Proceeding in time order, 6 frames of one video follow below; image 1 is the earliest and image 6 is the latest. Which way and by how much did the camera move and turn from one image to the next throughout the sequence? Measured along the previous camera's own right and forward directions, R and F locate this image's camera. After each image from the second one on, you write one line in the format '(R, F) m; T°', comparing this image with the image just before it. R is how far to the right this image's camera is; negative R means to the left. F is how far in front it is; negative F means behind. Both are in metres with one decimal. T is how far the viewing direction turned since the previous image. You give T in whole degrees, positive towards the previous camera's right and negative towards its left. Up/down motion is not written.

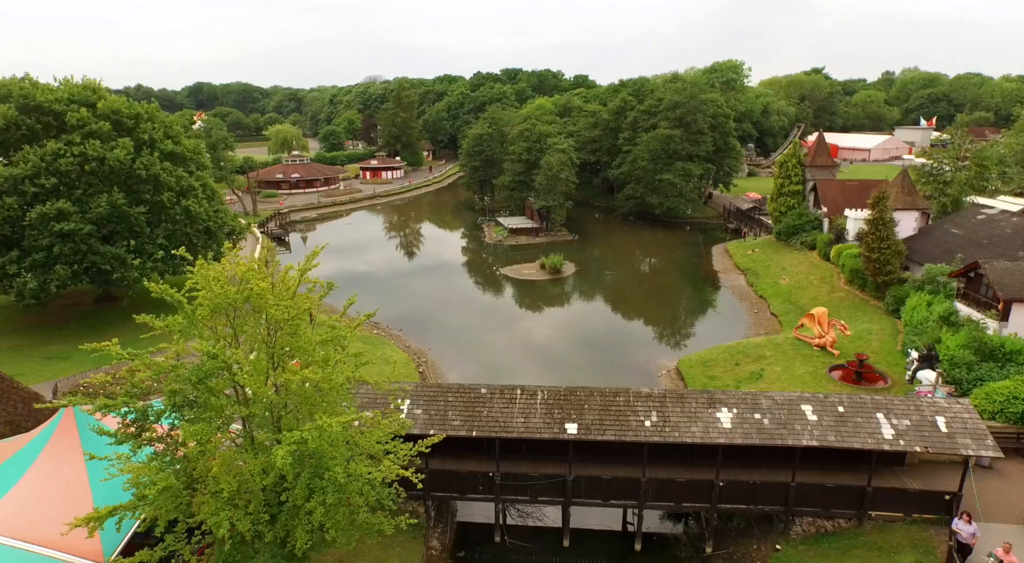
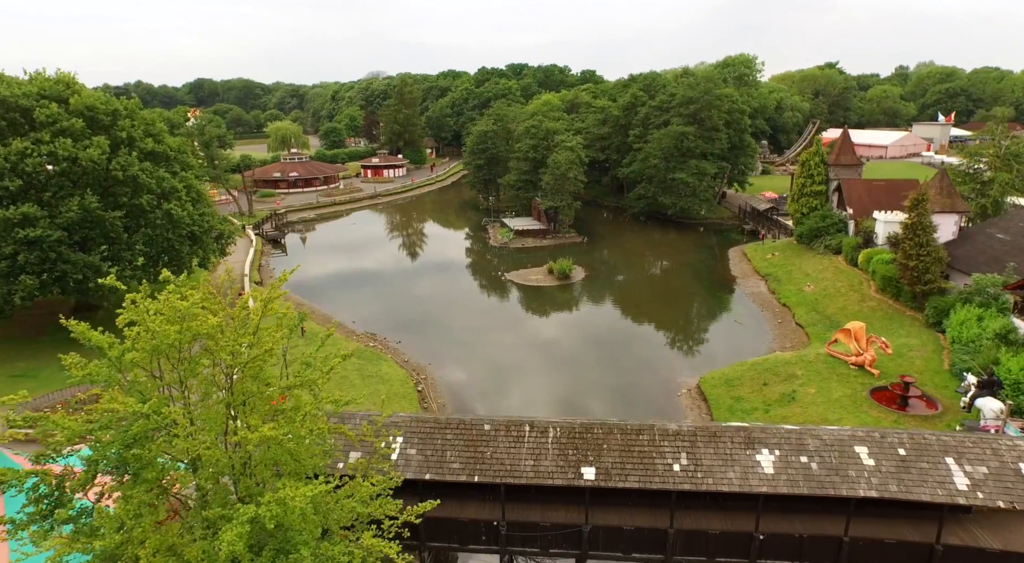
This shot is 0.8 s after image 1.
(-0.1, +2.8) m; 0°
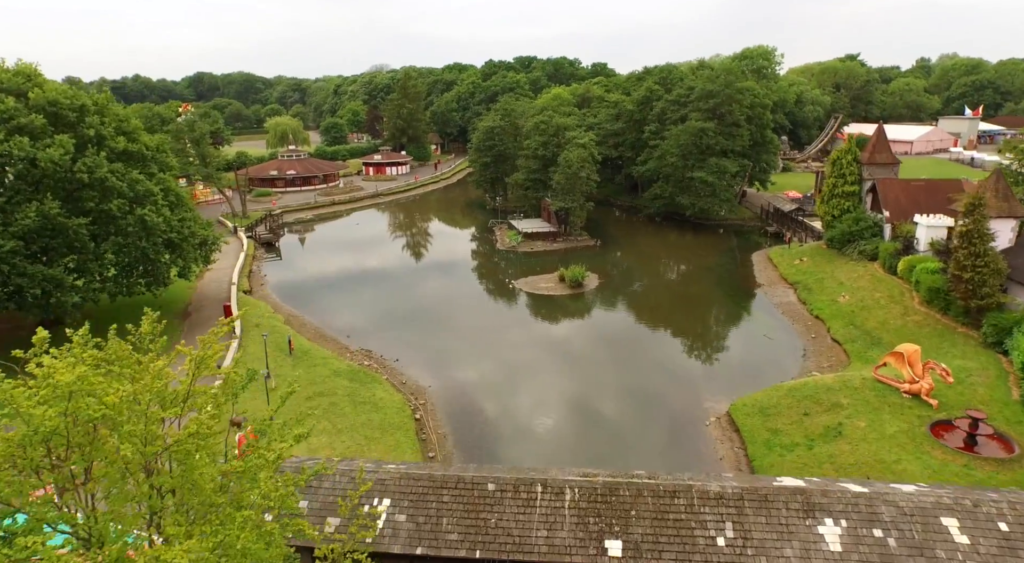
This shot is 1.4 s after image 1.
(0.0, +3.3) m; -1°
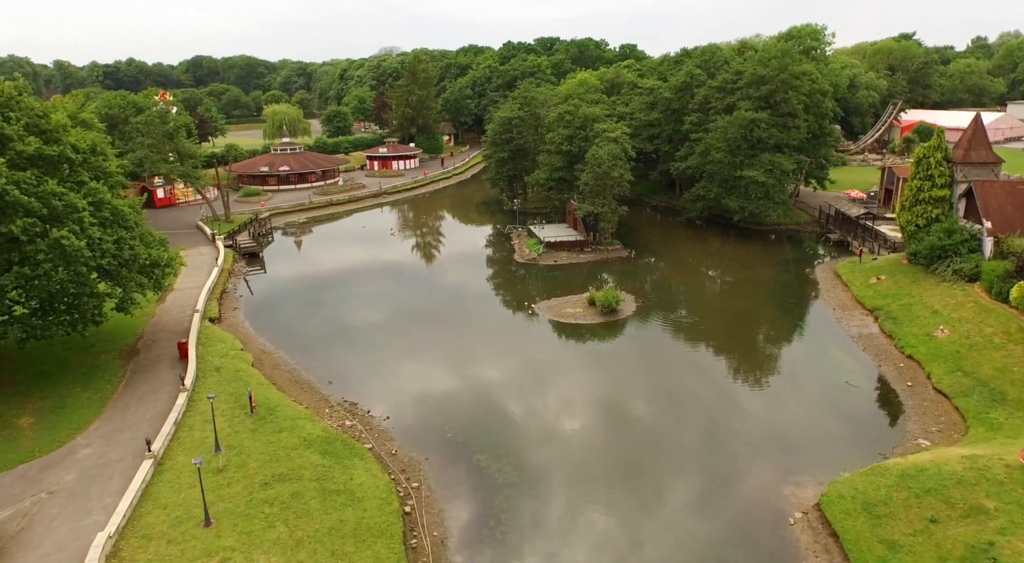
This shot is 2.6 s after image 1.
(-0.1, +7.0) m; -2°
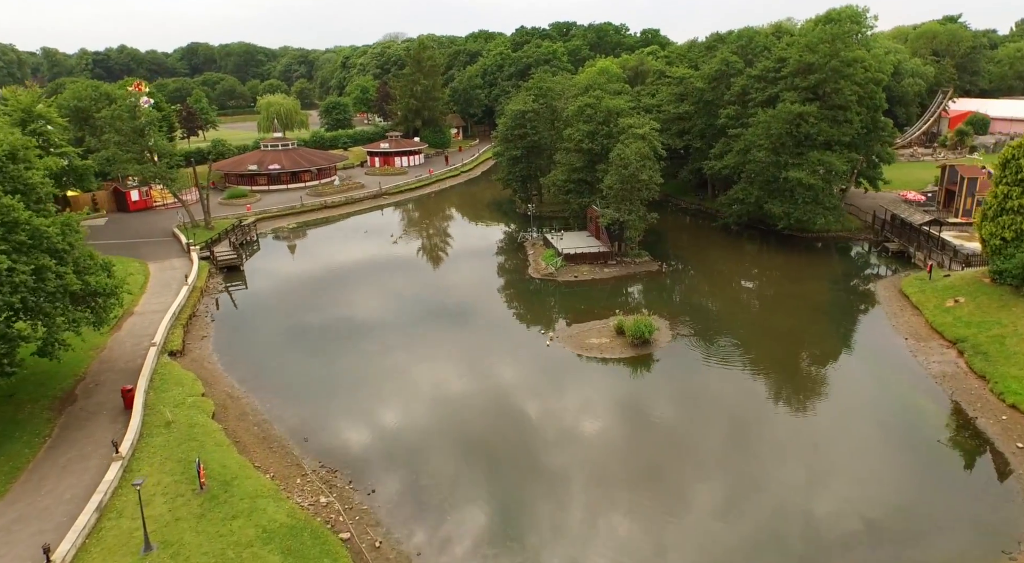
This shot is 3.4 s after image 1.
(-0.2, +5.4) m; -1°
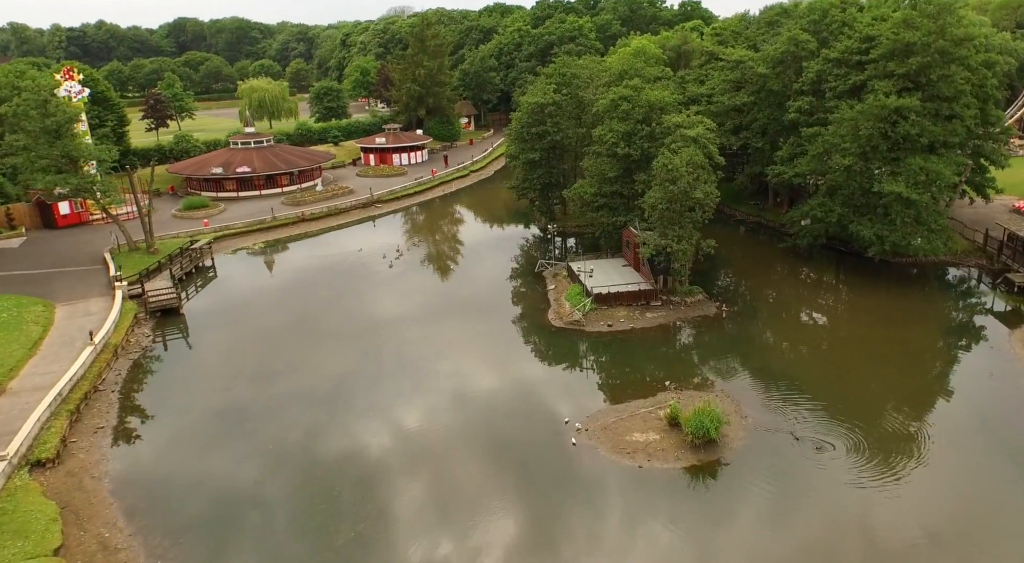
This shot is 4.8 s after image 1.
(+0.3, +8.8) m; -2°
